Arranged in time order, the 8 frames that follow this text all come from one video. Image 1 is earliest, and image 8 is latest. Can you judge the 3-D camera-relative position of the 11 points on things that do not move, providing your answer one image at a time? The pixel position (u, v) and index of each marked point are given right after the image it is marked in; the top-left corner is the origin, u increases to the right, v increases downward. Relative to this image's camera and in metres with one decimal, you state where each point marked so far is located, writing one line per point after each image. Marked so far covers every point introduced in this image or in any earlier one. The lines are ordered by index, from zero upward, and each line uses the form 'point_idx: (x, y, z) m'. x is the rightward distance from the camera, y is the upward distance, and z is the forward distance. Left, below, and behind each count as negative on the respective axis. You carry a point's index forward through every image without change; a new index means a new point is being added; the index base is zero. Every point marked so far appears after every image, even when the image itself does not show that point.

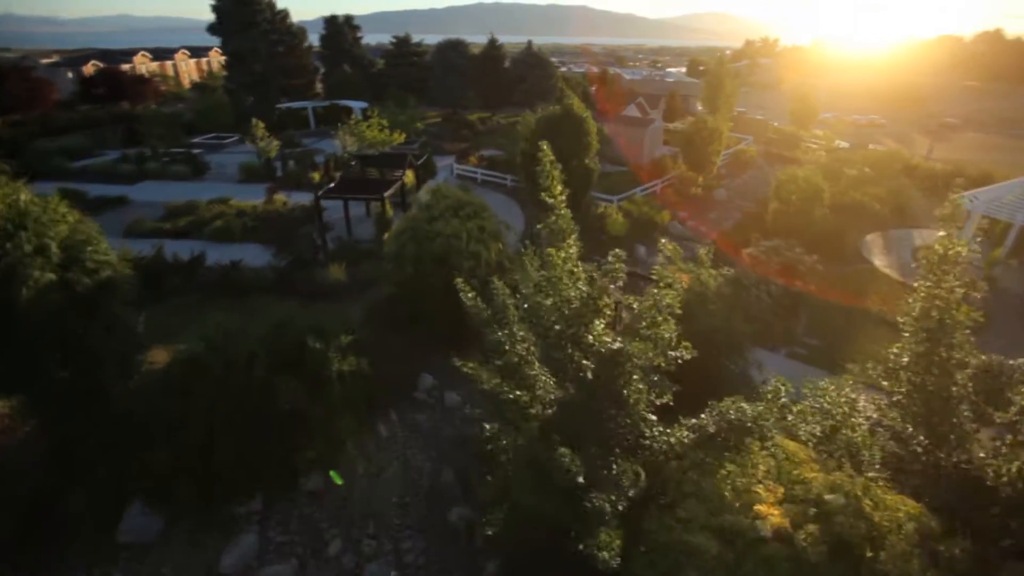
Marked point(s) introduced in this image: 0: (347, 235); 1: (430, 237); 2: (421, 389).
0: (-6.1, +1.9, +20.2) m
1: (-2.1, +1.3, +13.8) m
2: (-2.1, -2.5, +12.7) m
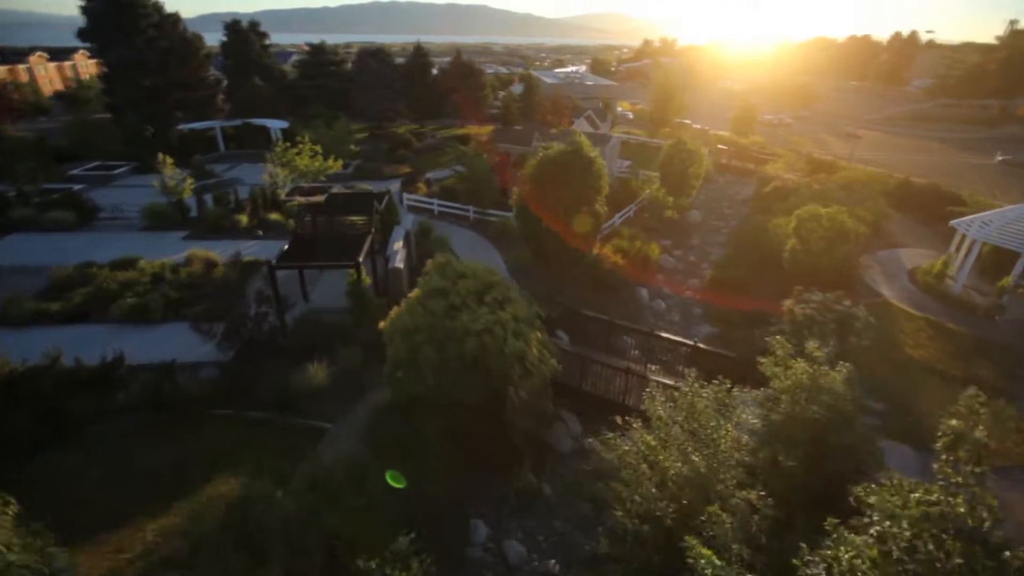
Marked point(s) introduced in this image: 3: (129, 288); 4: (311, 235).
0: (-6.2, -0.6, +16.5) m
1: (-1.1, -0.9, +10.7) m
2: (-0.7, -4.7, +9.7) m
3: (-12.7, 0.0, +17.6) m
4: (-6.3, +1.8, +16.9) m
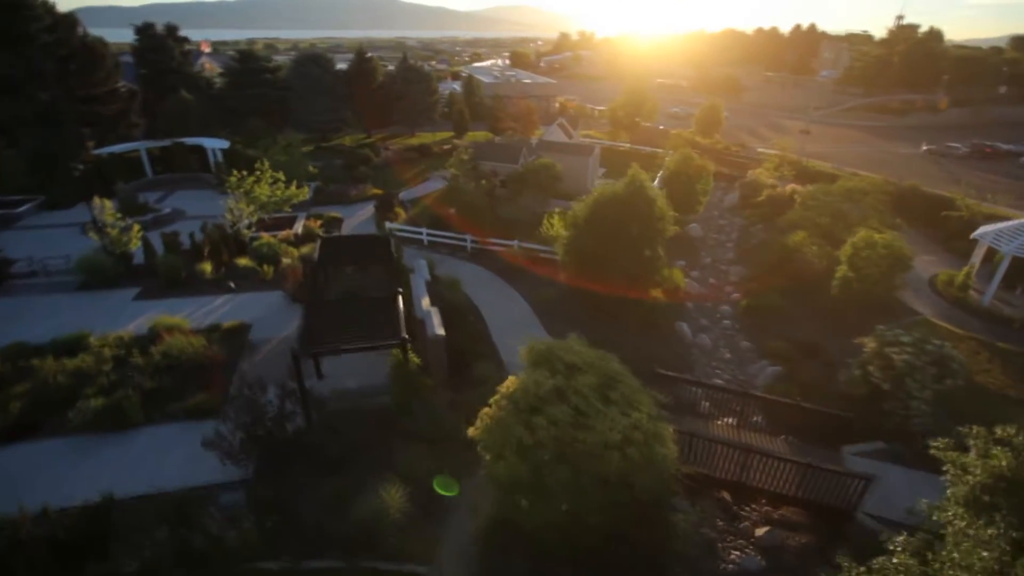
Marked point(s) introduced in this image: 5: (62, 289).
0: (-4.5, -2.6, +13.7) m
1: (+1.3, -2.6, +8.6) m
2: (+2.1, -6.3, +7.7) m
3: (-11.2, -2.5, +14.0) m
4: (-4.8, -0.2, +14.0) m
5: (-16.8, 0.0, +19.8) m
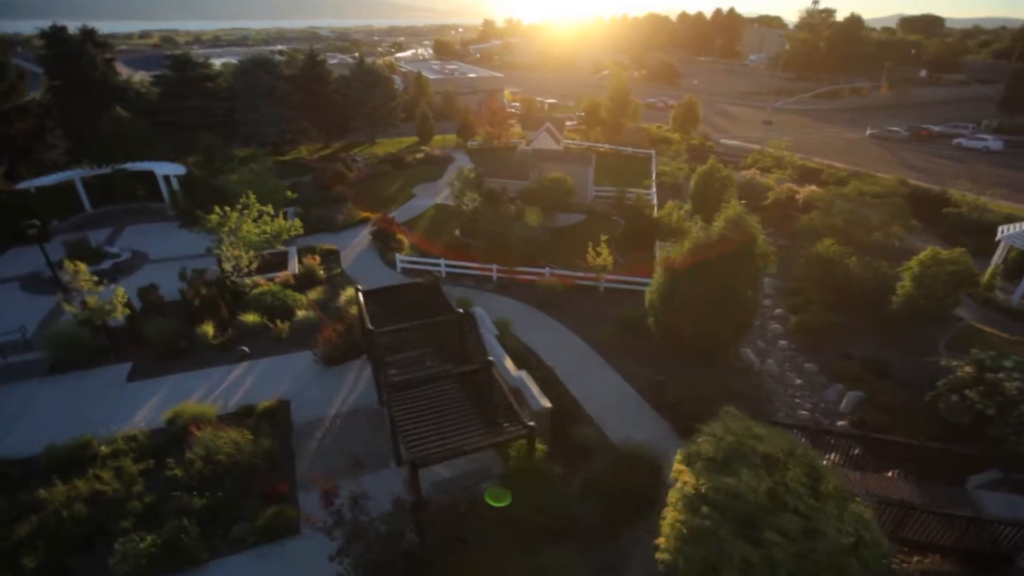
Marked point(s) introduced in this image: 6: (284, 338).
0: (-1.8, -4.3, +11.8) m
1: (+4.5, -4.0, +7.5) m
2: (+5.8, -7.6, +6.8) m
3: (-8.4, -4.7, +11.3) m
4: (-2.3, -2.0, +12.1) m
5: (-14.9, -2.6, +16.4) m
6: (-7.6, -1.7, +17.6) m
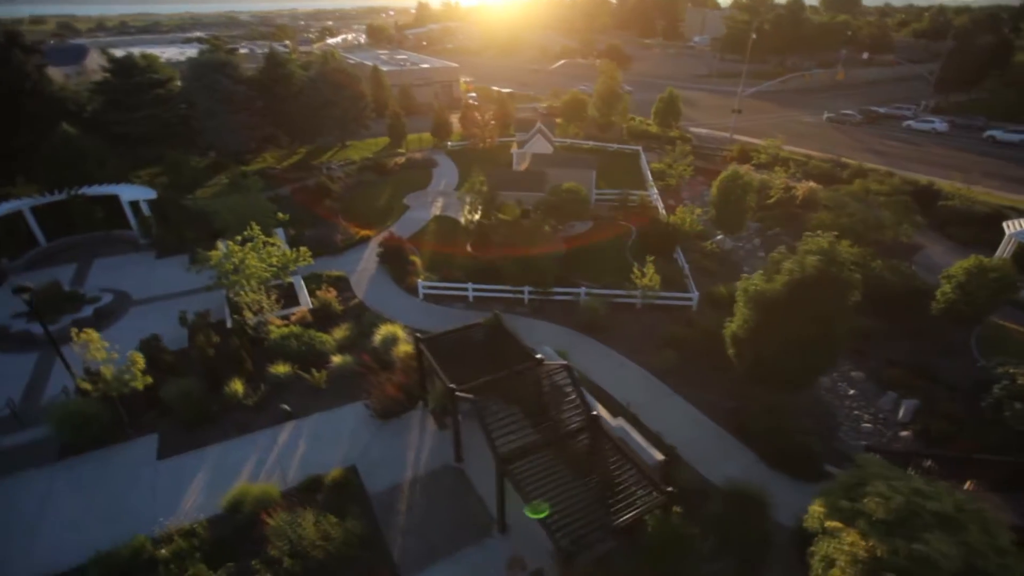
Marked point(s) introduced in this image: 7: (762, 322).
0: (+0.8, -5.5, +11.1) m
1: (+7.5, -4.9, +7.4) m
2: (+9.0, -8.5, +7.0) m
3: (-5.8, -6.3, +9.9) m
4: (+0.1, -3.2, +11.2) m
5: (-12.8, -4.5, +14.3) m
6: (-5.8, -3.1, +16.1) m
7: (+6.0, -0.8, +13.0) m
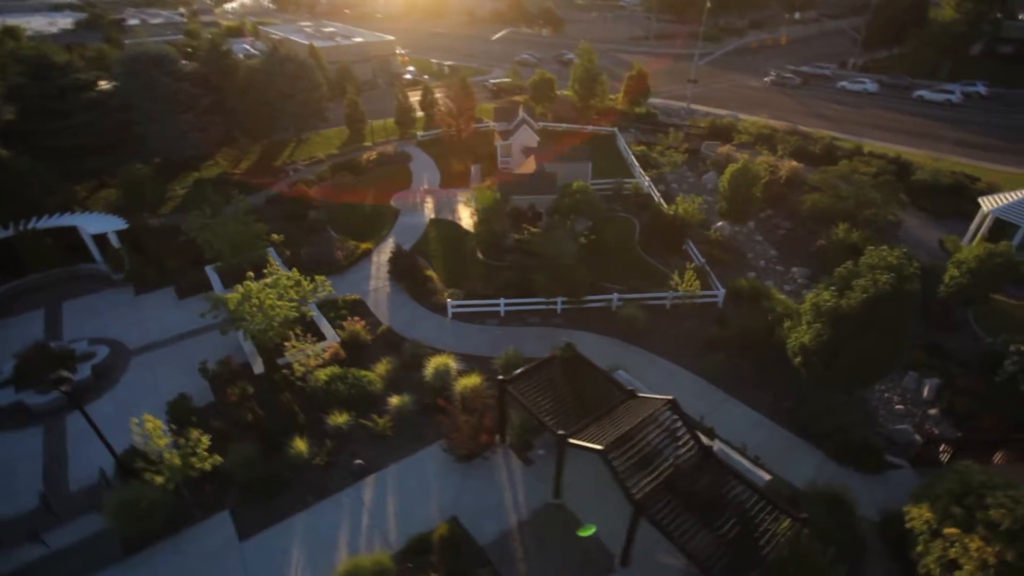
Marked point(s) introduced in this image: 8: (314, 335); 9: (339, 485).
0: (+3.7, -6.5, +11.6) m
1: (+10.7, -5.5, +8.7) m
2: (+12.6, -9.0, +8.7) m
3: (-2.6, -8.0, +9.7) m
4: (+2.8, -4.2, +11.4) m
5: (-10.2, -6.5, +13.0) m
6: (-3.6, -4.4, +15.6) m
7: (+8.2, -1.2, +13.7) m
8: (-7.3, -1.7, +19.7) m
9: (-4.6, -5.3, +14.3) m
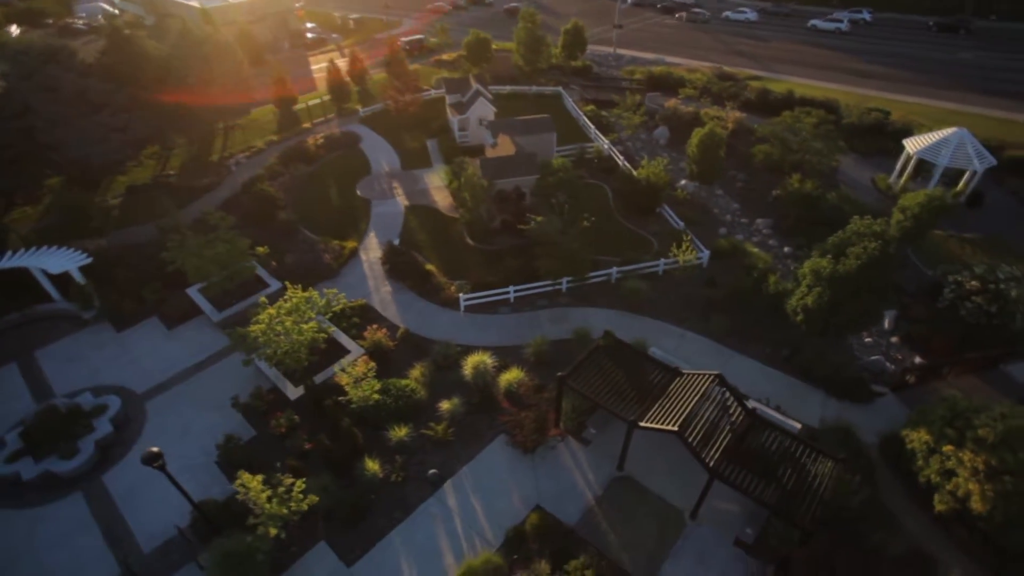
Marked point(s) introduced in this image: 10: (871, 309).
0: (+6.1, -6.3, +13.9) m
1: (+13.4, -4.6, +12.0) m
2: (+15.6, -7.8, +12.7) m
3: (+0.5, -8.8, +11.3) m
4: (+5.0, -4.2, +13.4) m
5: (-7.7, -8.1, +13.3) m
6: (-1.9, -4.8, +16.5) m
7: (+9.6, -0.2, +16.0) m
8: (-6.5, -2.3, +19.8) m
9: (-2.5, -6.0, +15.3) m
10: (+11.0, -0.6, +16.1) m
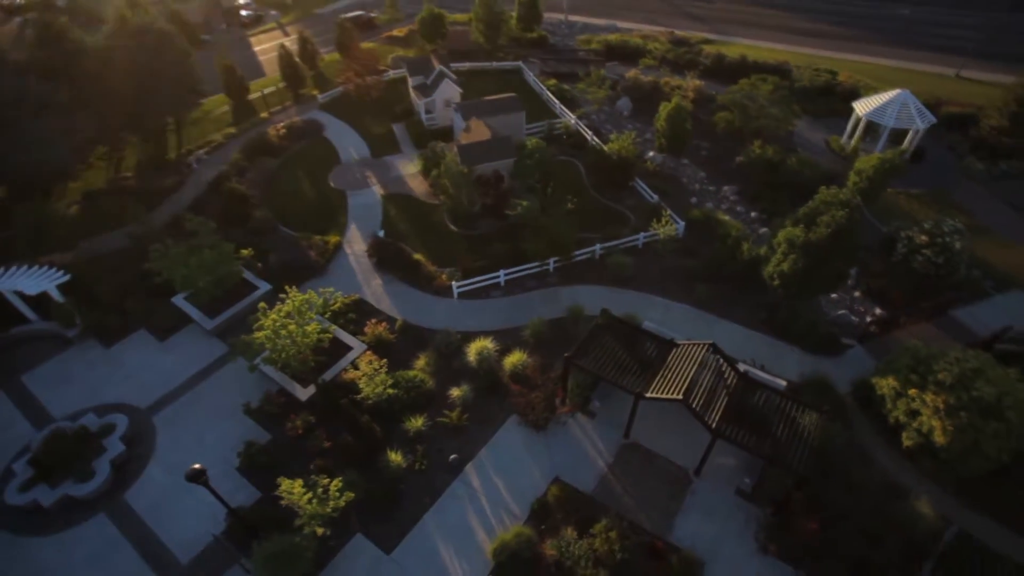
0: (+6.8, -5.6, +15.6) m
1: (+14.0, -3.4, +14.1) m
2: (+16.4, -6.4, +15.1) m
3: (+1.6, -8.6, +12.7) m
4: (+5.6, -3.6, +14.8) m
5: (-6.8, -8.5, +14.0) m
6: (-1.5, -4.5, +17.5) m
7: (+9.6, +0.9, +17.5) m
8: (-6.5, -2.3, +20.2) m
9: (-2.0, -5.9, +16.3) m
10: (+11.0, +0.6, +17.8) m
